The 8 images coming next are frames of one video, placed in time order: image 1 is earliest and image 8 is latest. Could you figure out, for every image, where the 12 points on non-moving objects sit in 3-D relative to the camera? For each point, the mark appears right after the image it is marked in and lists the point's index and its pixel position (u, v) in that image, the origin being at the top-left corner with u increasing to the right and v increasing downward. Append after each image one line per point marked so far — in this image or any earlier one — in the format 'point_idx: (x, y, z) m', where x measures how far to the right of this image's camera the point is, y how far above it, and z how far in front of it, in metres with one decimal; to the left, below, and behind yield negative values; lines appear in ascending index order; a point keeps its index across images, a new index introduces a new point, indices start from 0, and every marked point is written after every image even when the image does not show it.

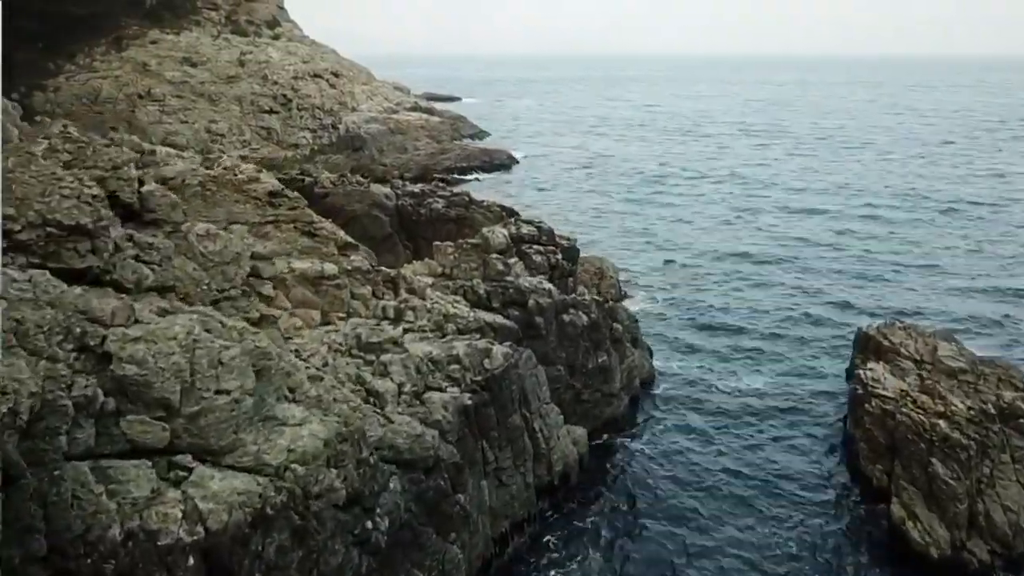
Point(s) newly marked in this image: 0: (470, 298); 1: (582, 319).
0: (-0.7, -0.2, +13.2) m
1: (+1.2, -0.6, +14.4) m
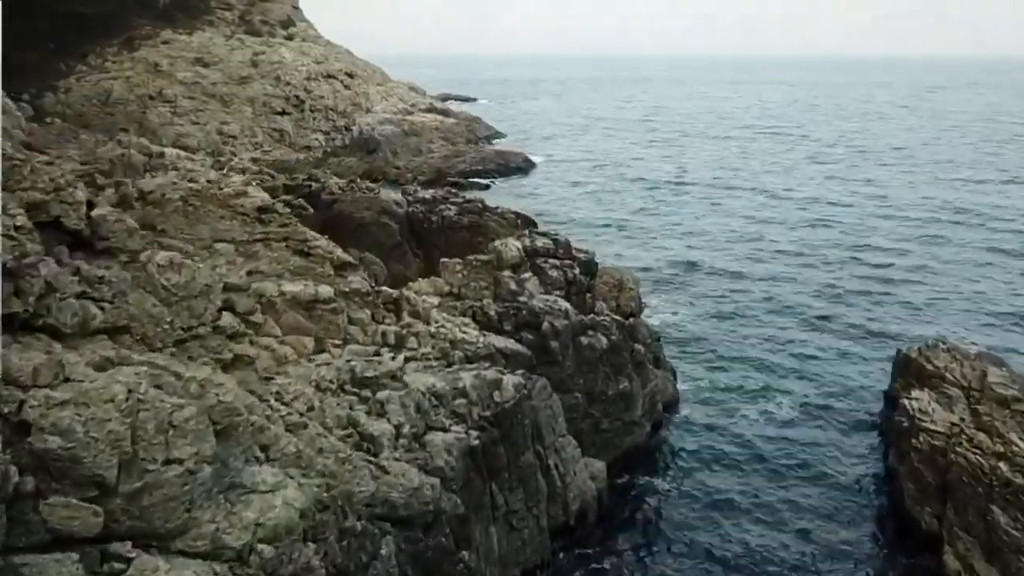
0: (-0.5, -0.5, +12.2) m
1: (+1.5, -0.9, +13.3) m
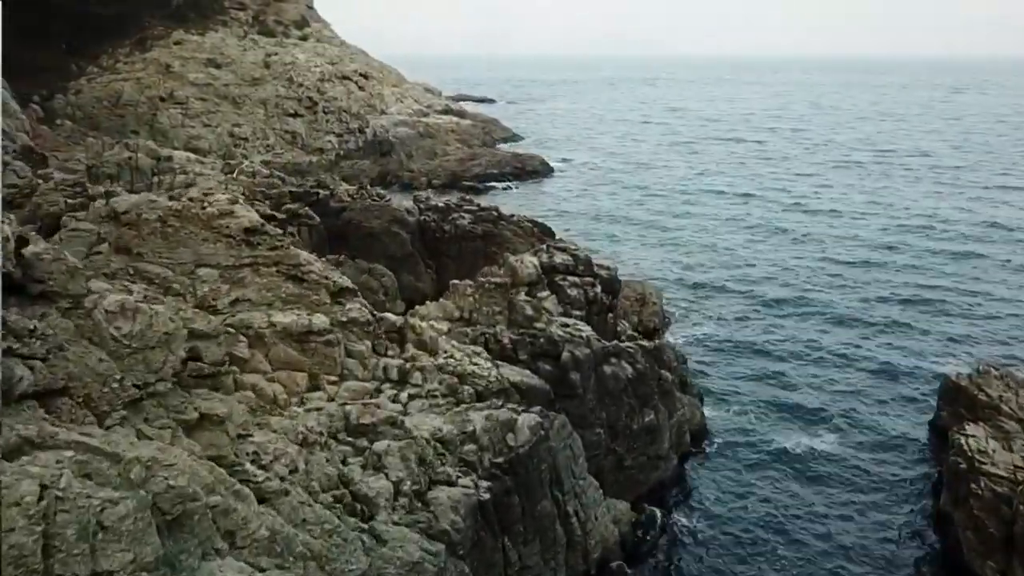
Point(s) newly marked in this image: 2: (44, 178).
0: (-0.3, -0.8, +11.1) m
1: (+1.7, -1.3, +12.1) m
2: (-8.9, +2.1, +15.4) m
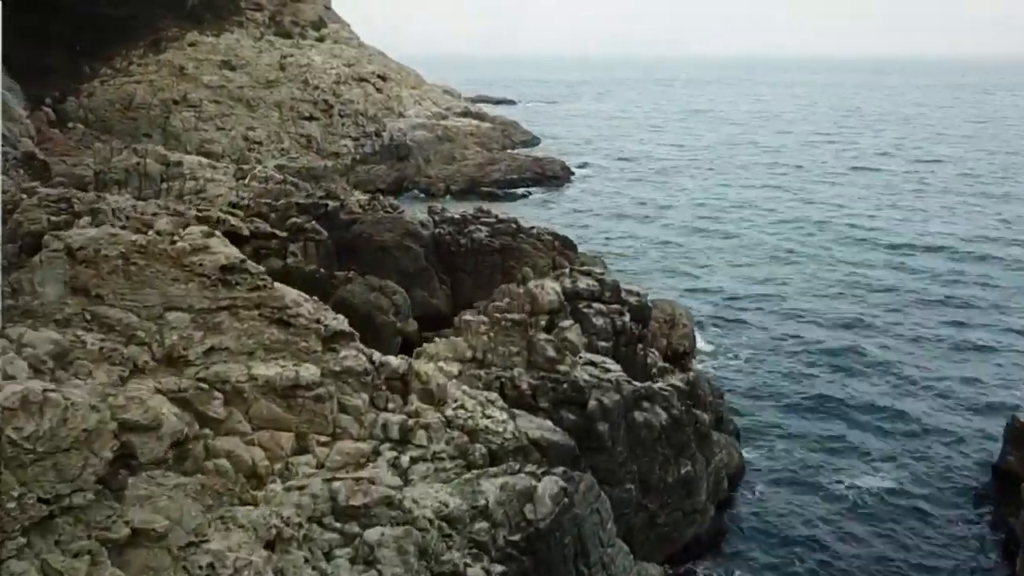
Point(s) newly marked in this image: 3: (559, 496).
0: (0.0, -1.3, +9.7) m
1: (+1.9, -1.7, +10.8) m
2: (-8.5, +1.7, +14.3) m
3: (+0.5, -2.1, +8.2) m
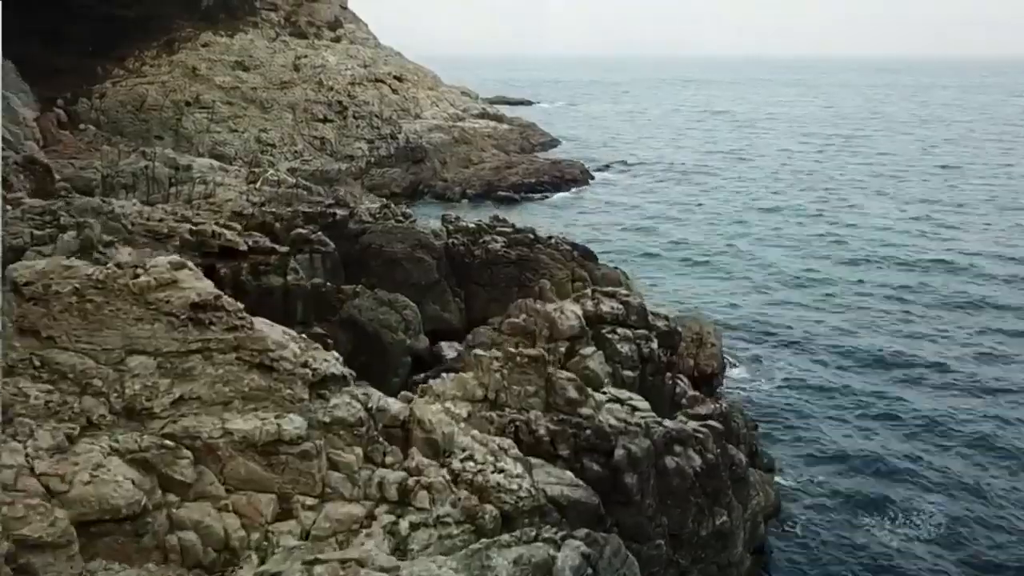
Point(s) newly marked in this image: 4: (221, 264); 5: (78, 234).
0: (+0.1, -1.6, +8.6) m
1: (+2.1, -2.1, +9.6) m
2: (-8.2, +1.4, +13.4) m
3: (+0.6, -2.5, +7.1) m
4: (-4.9, +0.4, +13.7) m
5: (-6.7, +0.9, +12.6) m
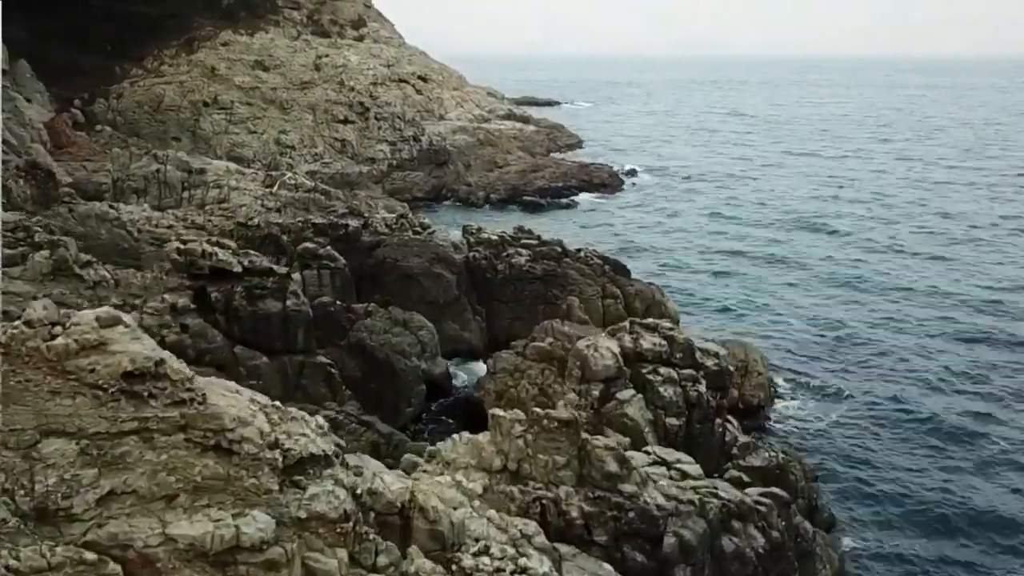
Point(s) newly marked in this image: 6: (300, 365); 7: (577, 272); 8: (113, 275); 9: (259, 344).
0: (+0.3, -2.1, +7.0) m
1: (+2.4, -2.5, +8.0) m
2: (-7.9, +1.0, +12.1) m
3: (+0.8, -2.9, +5.5) m
4: (-4.5, 0.0, +12.2) m
5: (-6.4, +0.5, +11.2) m
6: (-3.3, -1.2, +12.8) m
7: (+1.5, +0.4, +19.4) m
8: (-5.8, +0.2, +11.9) m
9: (-3.9, -0.9, +12.4) m
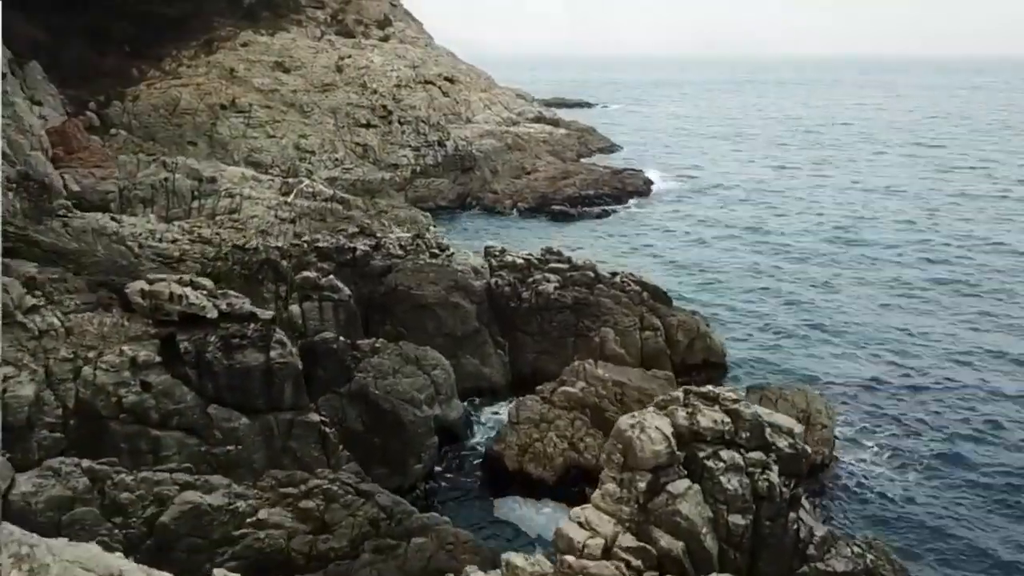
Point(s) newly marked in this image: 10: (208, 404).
0: (+0.5, -2.7, +5.0) m
1: (+2.5, -3.2, +5.8) m
2: (-7.5, +0.4, +10.3) m
3: (+0.8, -3.6, +3.4) m
4: (-4.2, -0.6, +10.3) m
5: (-6.1, -0.1, +9.4) m
6: (-3.0, -1.8, +10.8) m
7: (+2.1, -0.3, +17.3) m
8: (-5.5, -0.4, +10.1) m
9: (-3.5, -1.5, +10.5) m
10: (-3.8, -1.5, +10.3) m
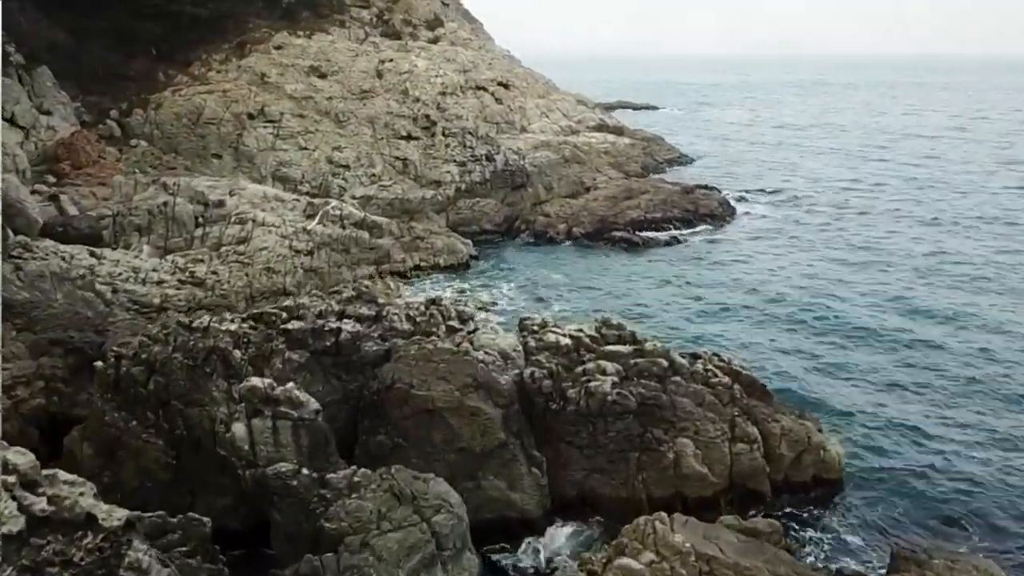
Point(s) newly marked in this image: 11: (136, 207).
0: (+0.2, -4.2, +0.4) m
1: (+2.3, -4.7, +1.1) m
2: (-7.4, -0.9, +6.2) m
3: (+0.4, -5.0, -1.2) m
4: (-4.0, -2.0, +6.0) m
5: (-6.0, -1.4, +5.3) m
6: (-2.8, -3.2, +6.4) m
7: (+2.8, -1.8, +12.5) m
8: (-5.4, -1.8, +5.9) m
9: (-3.4, -2.9, +6.2) m
10: (-3.7, -2.8, +6.0) m
11: (-10.0, +1.9, +20.3) m
